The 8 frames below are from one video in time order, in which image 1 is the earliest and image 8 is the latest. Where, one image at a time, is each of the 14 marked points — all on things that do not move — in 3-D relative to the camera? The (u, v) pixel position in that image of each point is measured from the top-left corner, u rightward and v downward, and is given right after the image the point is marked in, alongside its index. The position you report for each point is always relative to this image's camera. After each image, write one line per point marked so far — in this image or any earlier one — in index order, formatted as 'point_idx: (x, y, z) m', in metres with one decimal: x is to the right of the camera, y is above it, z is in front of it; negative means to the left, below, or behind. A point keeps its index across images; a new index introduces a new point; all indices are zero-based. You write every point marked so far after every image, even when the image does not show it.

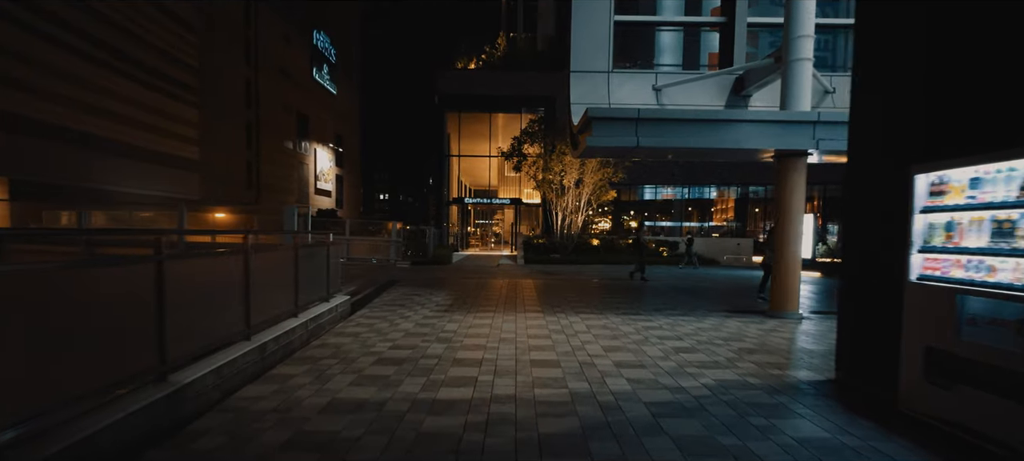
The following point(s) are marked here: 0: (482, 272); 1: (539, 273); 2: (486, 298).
0: (-0.9, -1.3, +14.9) m
1: (+0.8, -1.3, +14.8) m
2: (-0.6, -1.6, +11.7) m
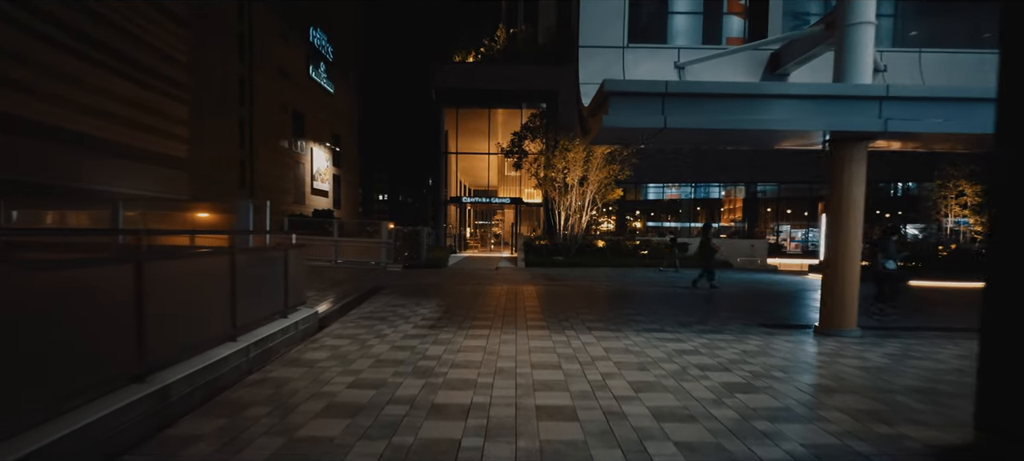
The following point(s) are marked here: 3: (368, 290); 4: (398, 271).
0: (-0.9, -1.3, +13.9) m
1: (+0.8, -1.3, +13.8) m
2: (-0.6, -1.6, +10.7) m
3: (-3.5, -1.4, +11.5) m
4: (-3.3, -1.2, +14.6) m
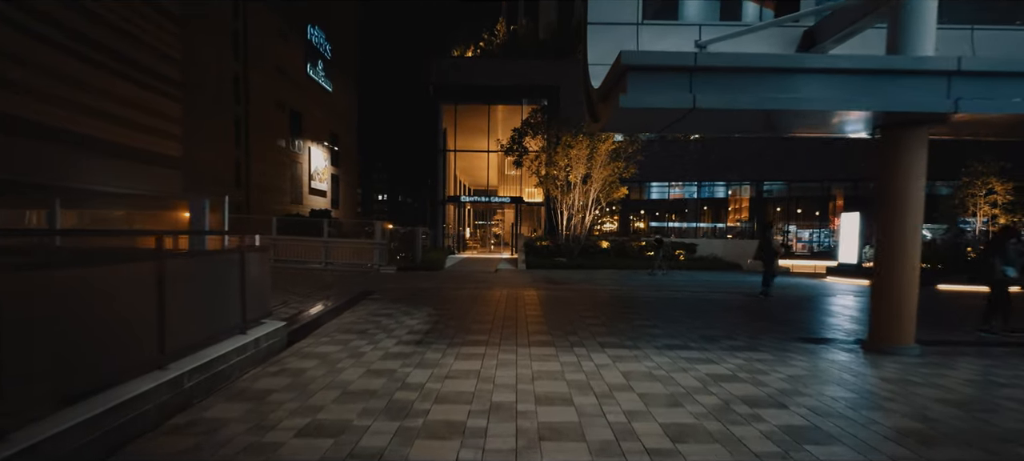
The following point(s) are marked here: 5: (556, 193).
0: (-0.9, -1.3, +13.2) m
1: (+0.8, -1.3, +13.1) m
2: (-0.6, -1.6, +10.0) m
3: (-3.5, -1.4, +10.8) m
4: (-3.3, -1.2, +13.9) m
5: (+1.5, +1.2, +16.5) m
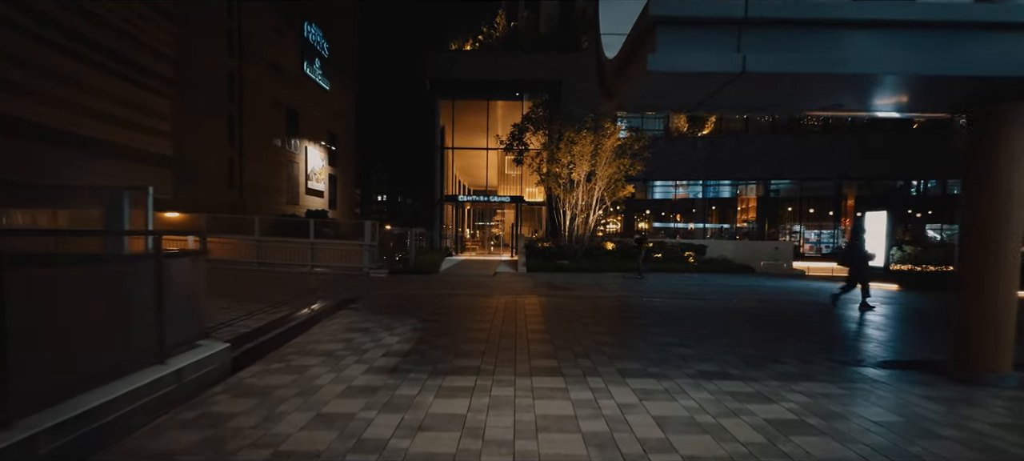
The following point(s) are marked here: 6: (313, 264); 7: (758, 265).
0: (-0.9, -1.3, +12.4) m
1: (+0.8, -1.3, +12.2) m
2: (-0.6, -1.6, +9.1) m
3: (-3.5, -1.5, +10.0) m
4: (-3.3, -1.2, +13.1) m
5: (+1.4, +1.2, +15.7) m
6: (-5.5, -1.0, +13.9) m
7: (+7.9, -1.1, +16.0) m
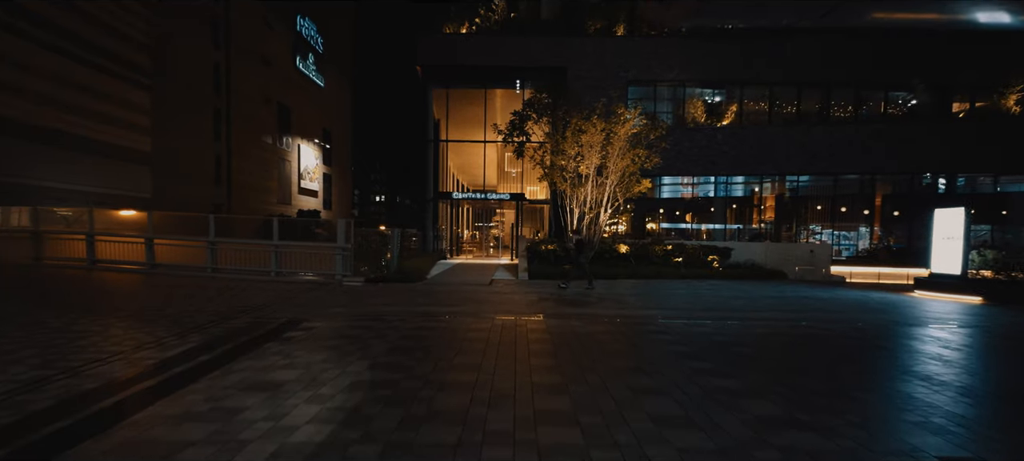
0: (-0.9, -1.3, +10.6) m
1: (+0.8, -1.4, +10.4) m
2: (-0.6, -1.6, +7.3) m
3: (-3.5, -1.5, +8.2) m
4: (-3.4, -1.3, +11.3) m
5: (+1.4, +1.2, +13.9) m
6: (-5.5, -1.0, +12.1) m
7: (+7.9, -1.1, +14.2) m
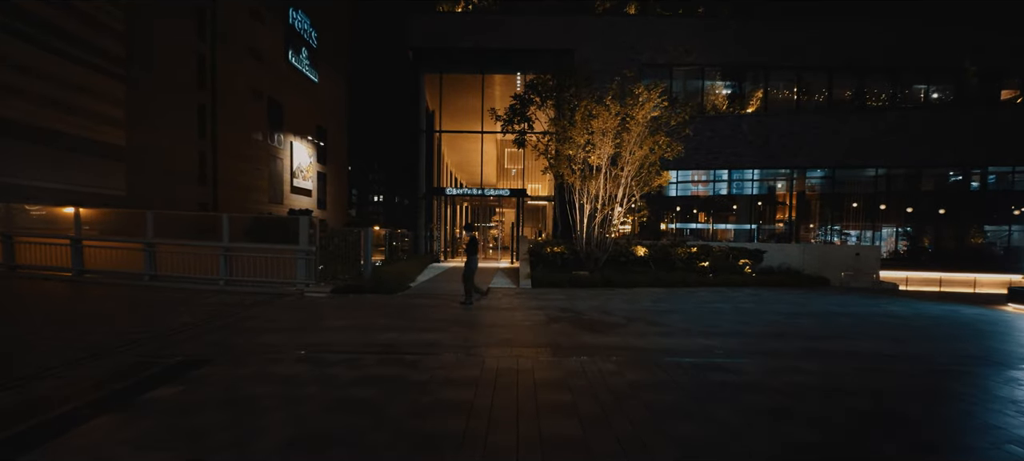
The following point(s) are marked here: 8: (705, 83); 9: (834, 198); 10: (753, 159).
0: (-0.9, -1.3, +8.8) m
1: (+0.8, -1.3, +8.6) m
2: (-0.6, -1.6, +5.6) m
3: (-3.5, -1.4, +6.4) m
4: (-3.3, -1.2, +9.5) m
5: (+1.4, +1.2, +12.1) m
6: (-5.5, -1.0, +10.4) m
7: (+7.9, -1.1, +12.4) m
8: (+7.2, +5.5, +18.8) m
9: (+11.6, +1.1, +18.7) m
10: (+8.5, +2.6, +18.6) m
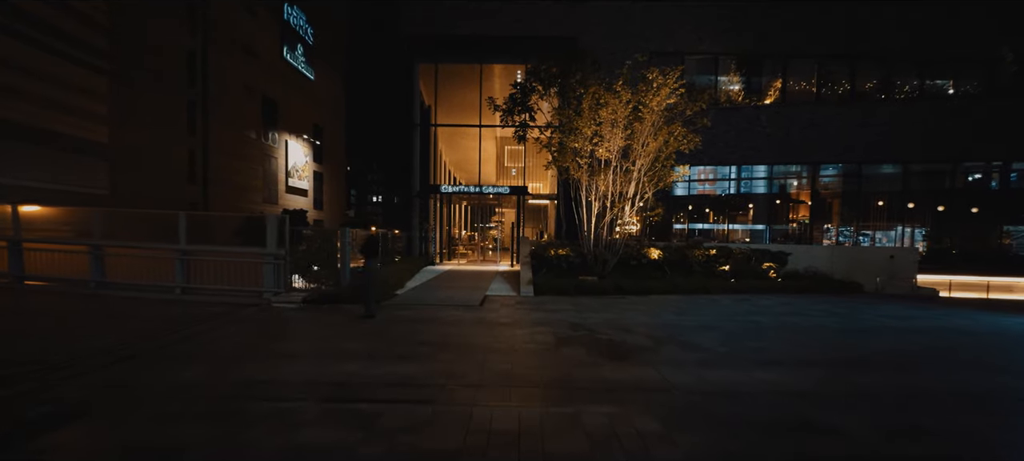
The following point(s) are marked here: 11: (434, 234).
0: (-0.9, -1.3, +7.7) m
1: (+0.8, -1.3, +7.6) m
2: (-0.6, -1.6, +4.5) m
3: (-3.5, -1.4, +5.3) m
4: (-3.3, -1.3, +8.4) m
5: (+1.4, +1.2, +11.1) m
6: (-5.5, -1.0, +9.3) m
7: (+7.9, -1.1, +11.3) m
8: (+7.2, +5.5, +17.8) m
9: (+11.6, +1.1, +17.6) m
10: (+8.5, +2.6, +17.5) m
11: (-2.9, -0.1, +19.1) m
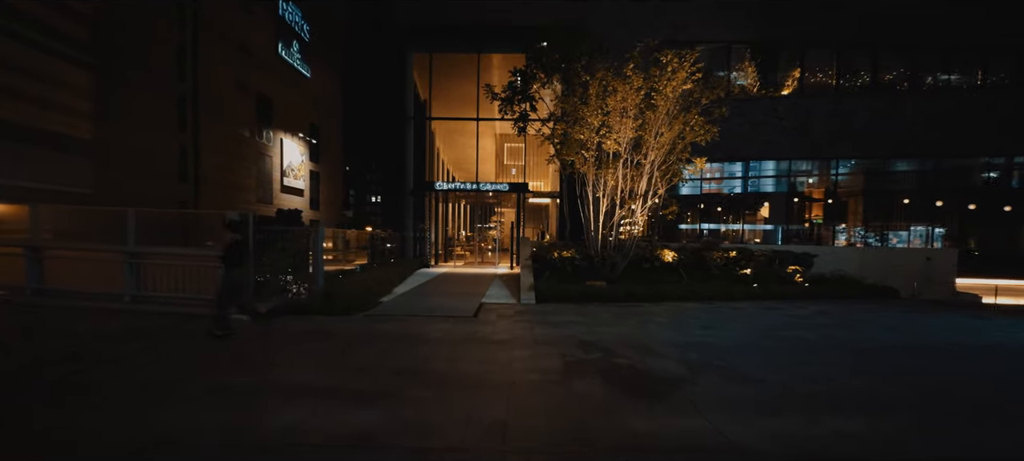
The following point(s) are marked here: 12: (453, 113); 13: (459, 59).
0: (-0.9, -1.3, +6.8) m
1: (+0.8, -1.3, +6.6) m
2: (-0.6, -1.6, +3.5) m
3: (-3.5, -1.4, +4.4) m
4: (-3.4, -1.2, +7.5) m
5: (+1.4, +1.2, +10.1) m
6: (-5.5, -1.0, +8.3) m
7: (+7.9, -1.1, +10.4) m
8: (+7.2, +5.5, +16.8) m
9: (+11.6, +1.1, +16.6) m
10: (+8.5, +2.6, +16.6) m
11: (-2.9, -0.1, +18.1) m
12: (-2.2, +4.3, +18.7) m
13: (-1.9, +6.1, +18.4) m
